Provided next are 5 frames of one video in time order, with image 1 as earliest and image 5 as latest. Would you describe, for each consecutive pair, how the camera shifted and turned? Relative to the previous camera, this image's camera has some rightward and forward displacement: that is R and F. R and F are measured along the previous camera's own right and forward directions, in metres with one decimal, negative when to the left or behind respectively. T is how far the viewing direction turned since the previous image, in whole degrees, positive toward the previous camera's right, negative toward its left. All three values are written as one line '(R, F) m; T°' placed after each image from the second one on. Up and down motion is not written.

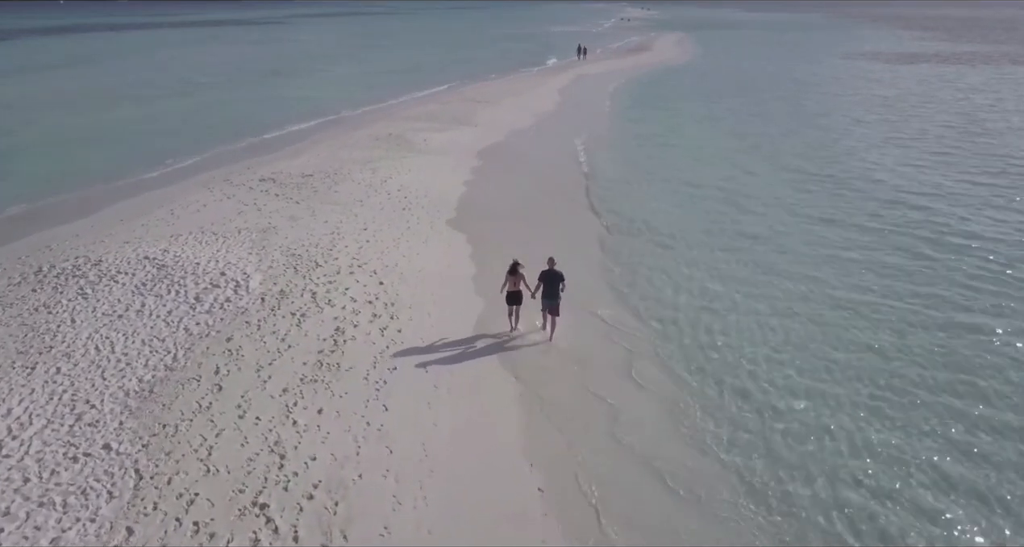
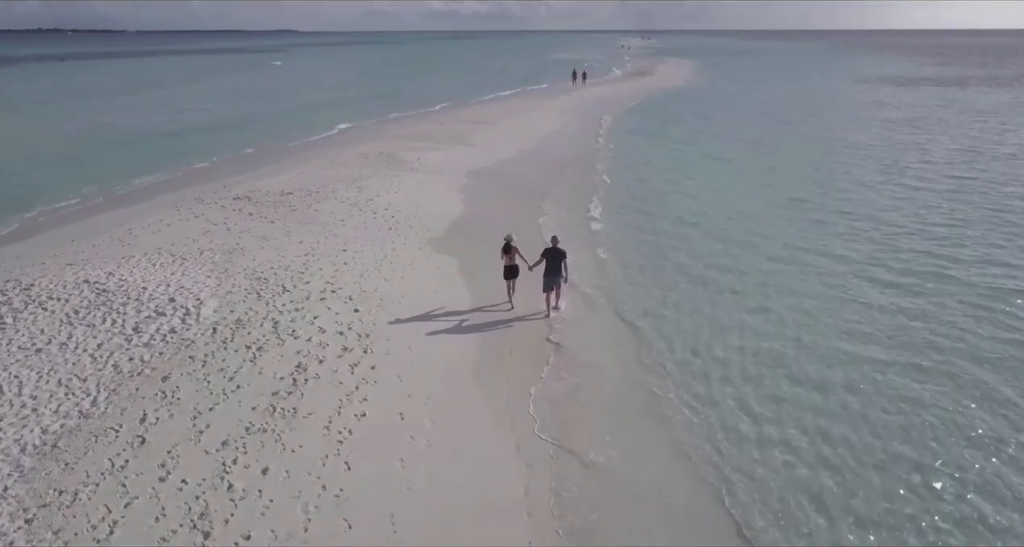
(+0.1, +1.8) m; 0°
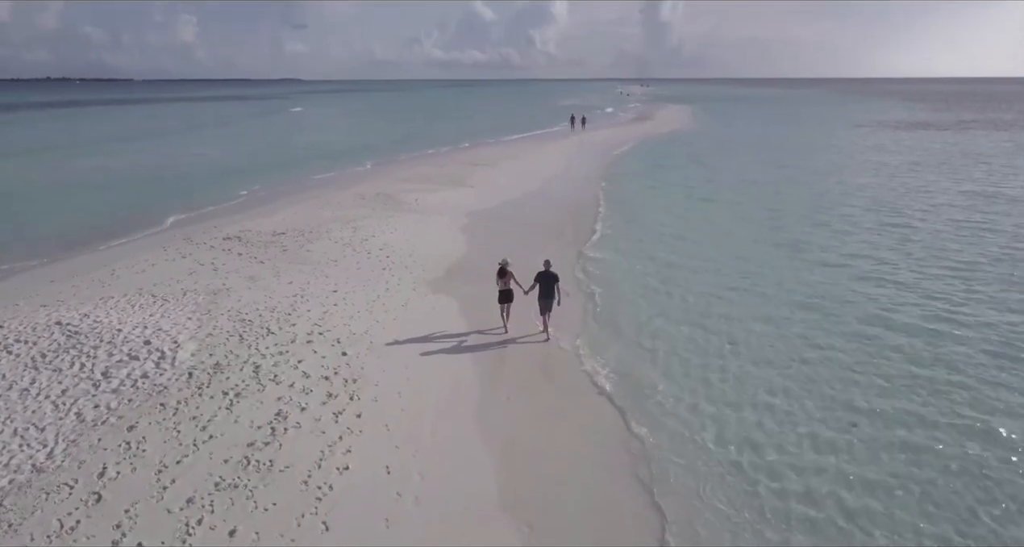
(0.0, +0.7) m; 0°
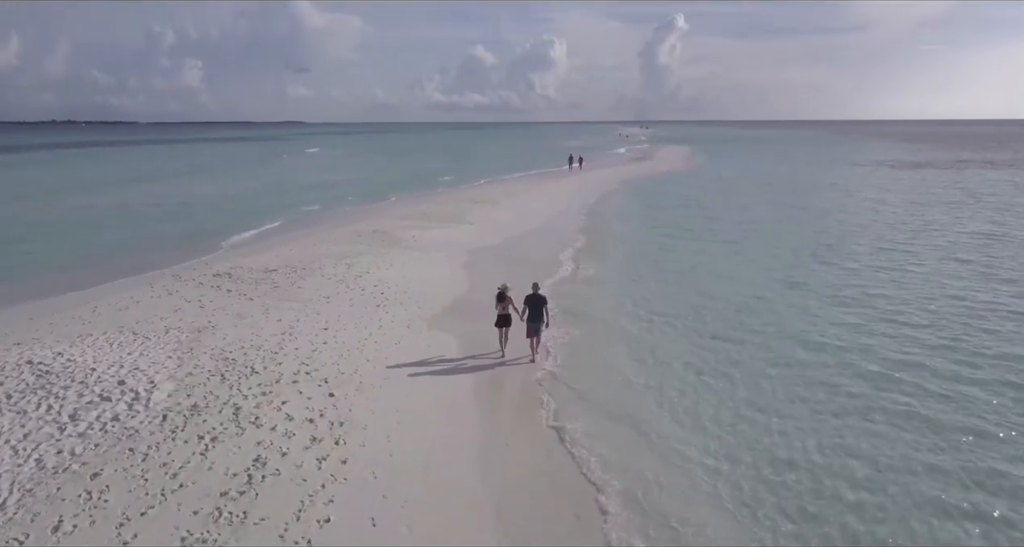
(0.0, +0.6) m; 0°
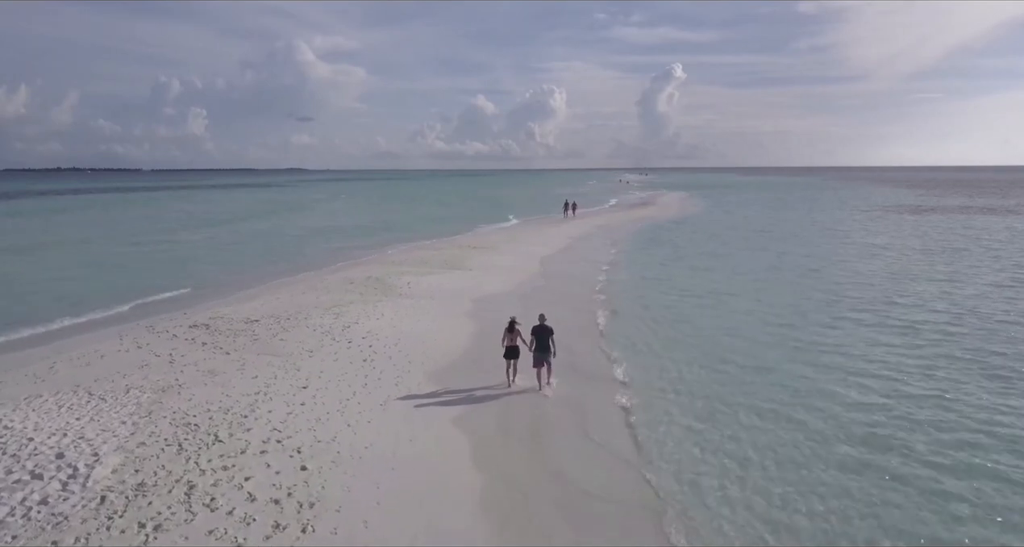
(0.0, +1.2) m; 0°
